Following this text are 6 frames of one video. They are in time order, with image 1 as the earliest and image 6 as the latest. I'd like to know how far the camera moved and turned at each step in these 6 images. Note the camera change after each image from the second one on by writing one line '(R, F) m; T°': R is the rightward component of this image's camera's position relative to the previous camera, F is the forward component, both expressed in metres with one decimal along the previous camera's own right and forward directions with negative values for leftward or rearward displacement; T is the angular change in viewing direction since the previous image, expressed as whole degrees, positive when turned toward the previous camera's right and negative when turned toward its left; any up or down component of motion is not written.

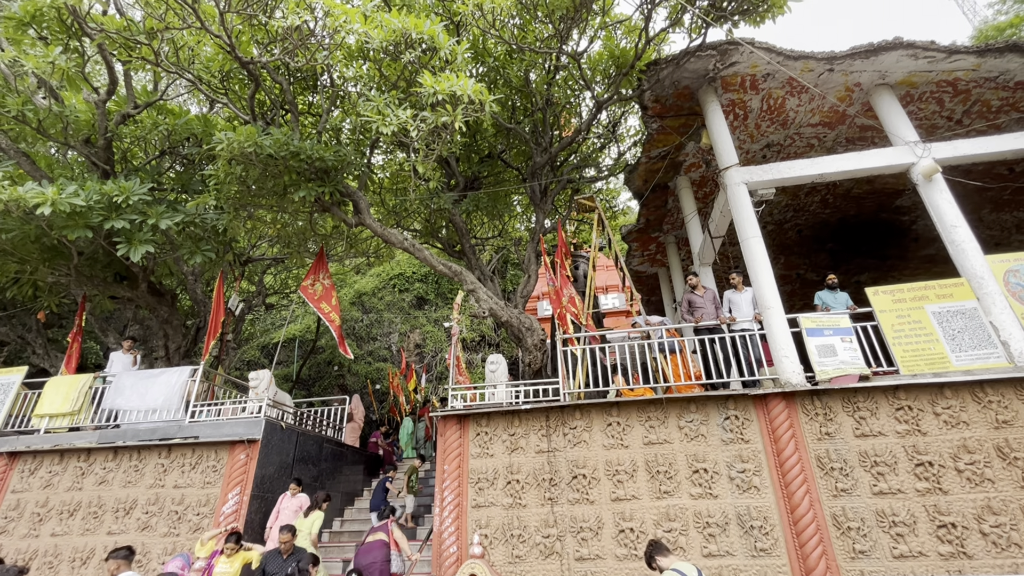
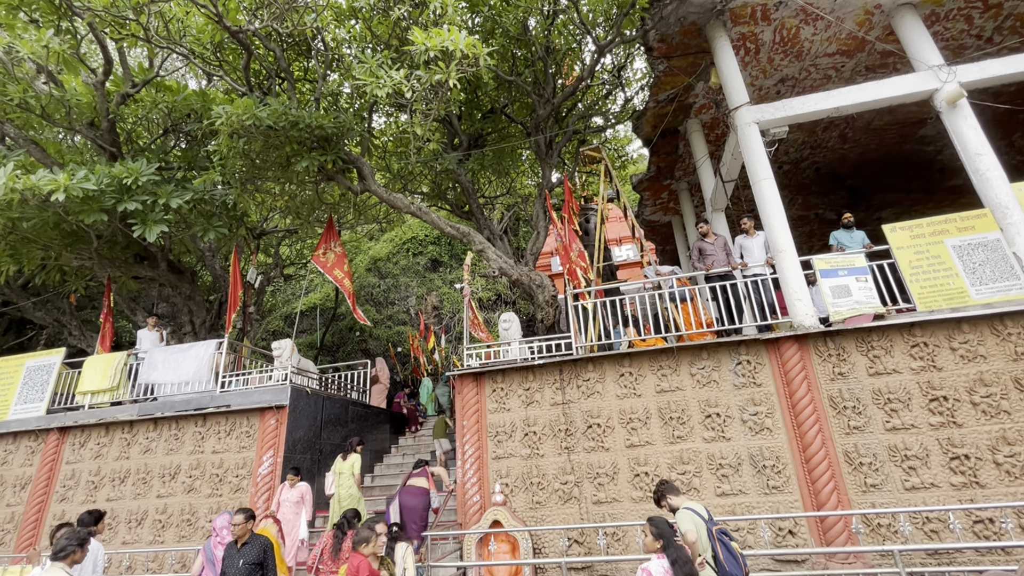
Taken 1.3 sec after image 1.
(+0.1, 0.0) m; -2°
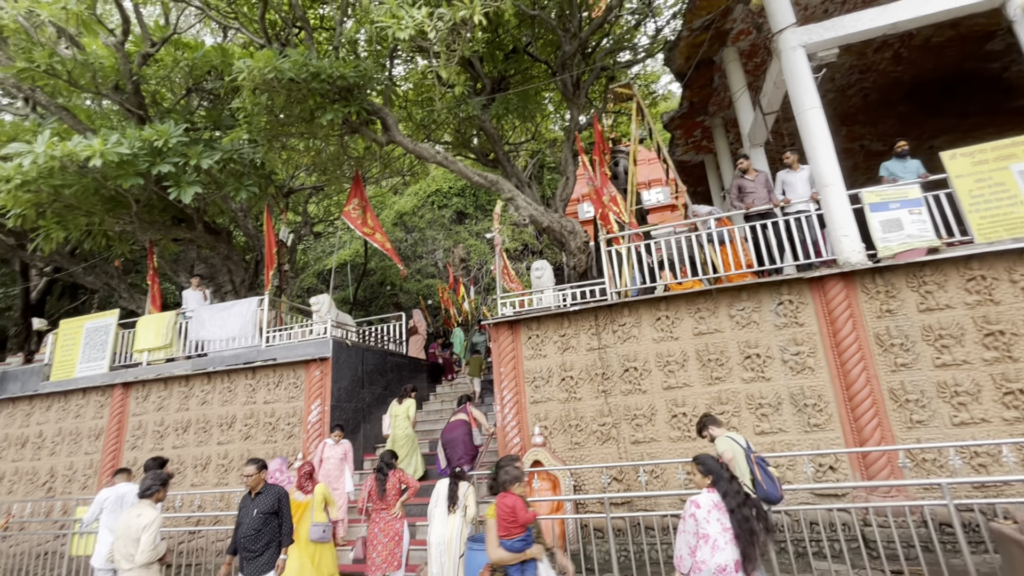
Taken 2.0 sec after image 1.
(-0.1, 0.0) m; -3°
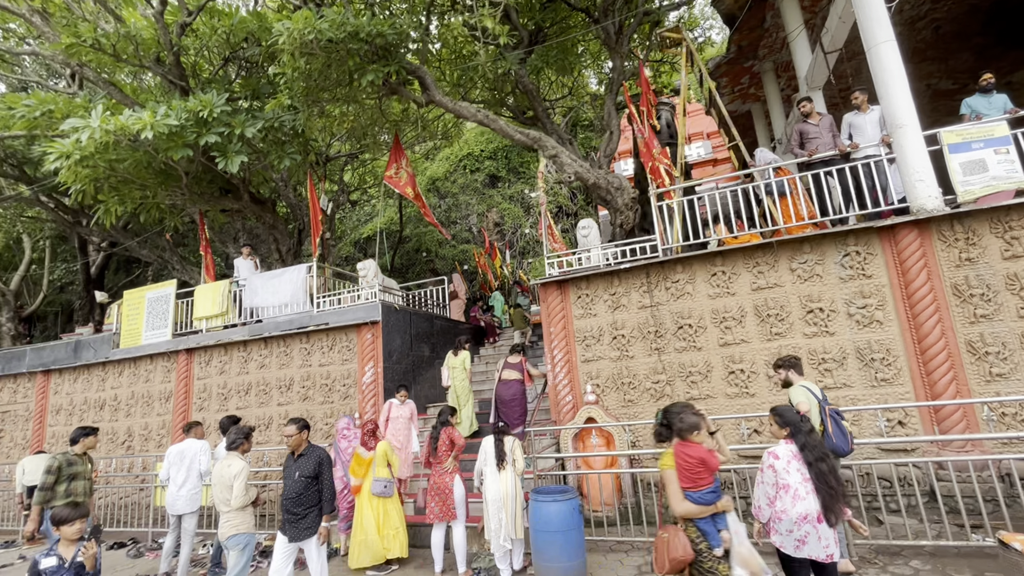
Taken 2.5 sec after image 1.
(-0.3, 0.0) m; -4°
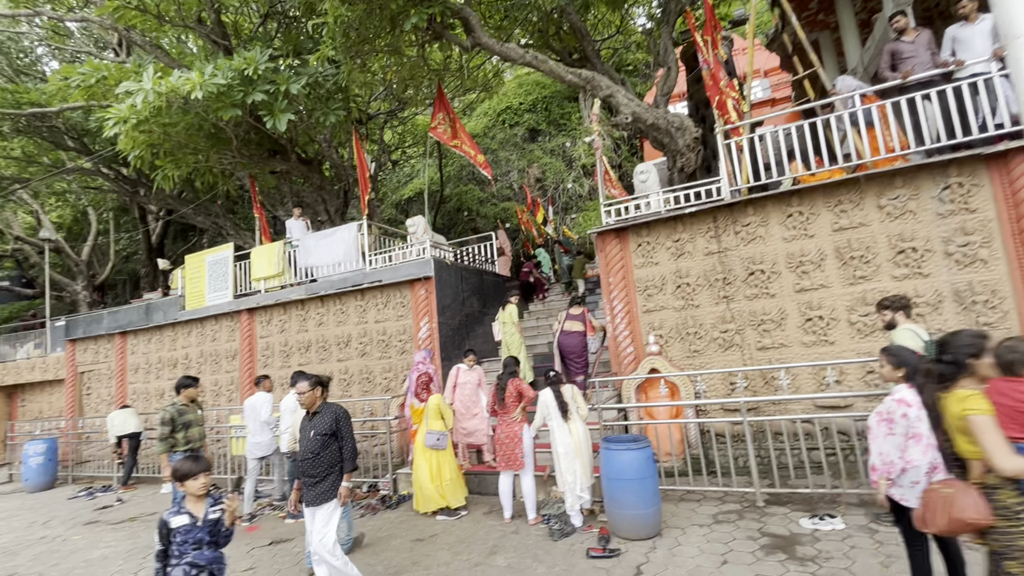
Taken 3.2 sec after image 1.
(-0.3, +0.2) m; -4°
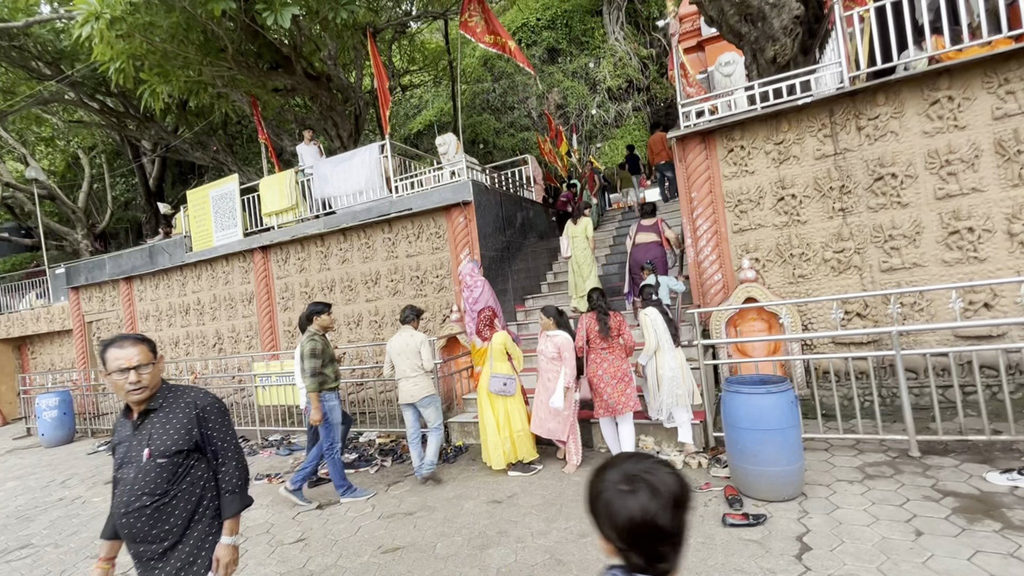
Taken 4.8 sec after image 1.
(-0.7, +0.9) m; -1°
